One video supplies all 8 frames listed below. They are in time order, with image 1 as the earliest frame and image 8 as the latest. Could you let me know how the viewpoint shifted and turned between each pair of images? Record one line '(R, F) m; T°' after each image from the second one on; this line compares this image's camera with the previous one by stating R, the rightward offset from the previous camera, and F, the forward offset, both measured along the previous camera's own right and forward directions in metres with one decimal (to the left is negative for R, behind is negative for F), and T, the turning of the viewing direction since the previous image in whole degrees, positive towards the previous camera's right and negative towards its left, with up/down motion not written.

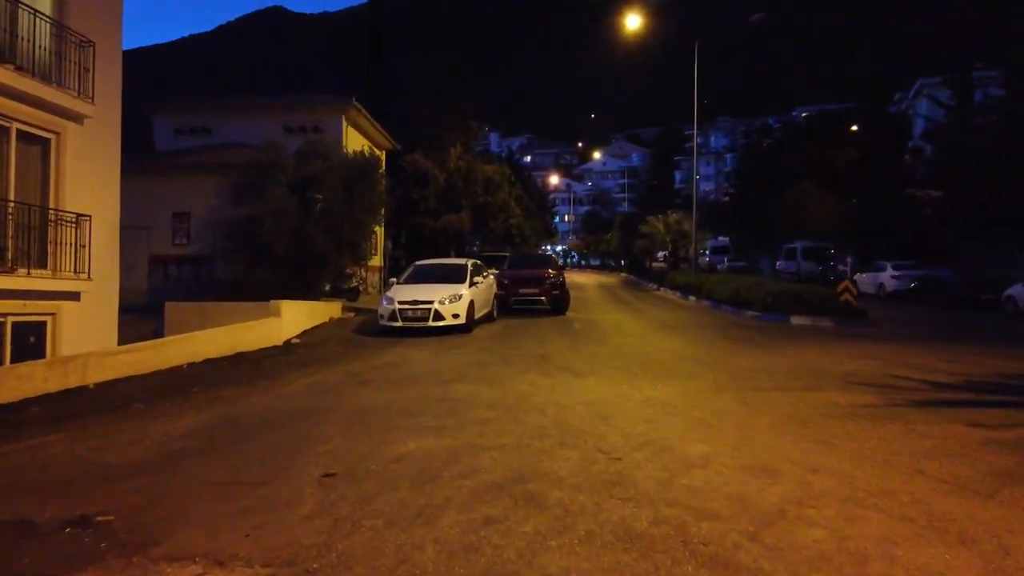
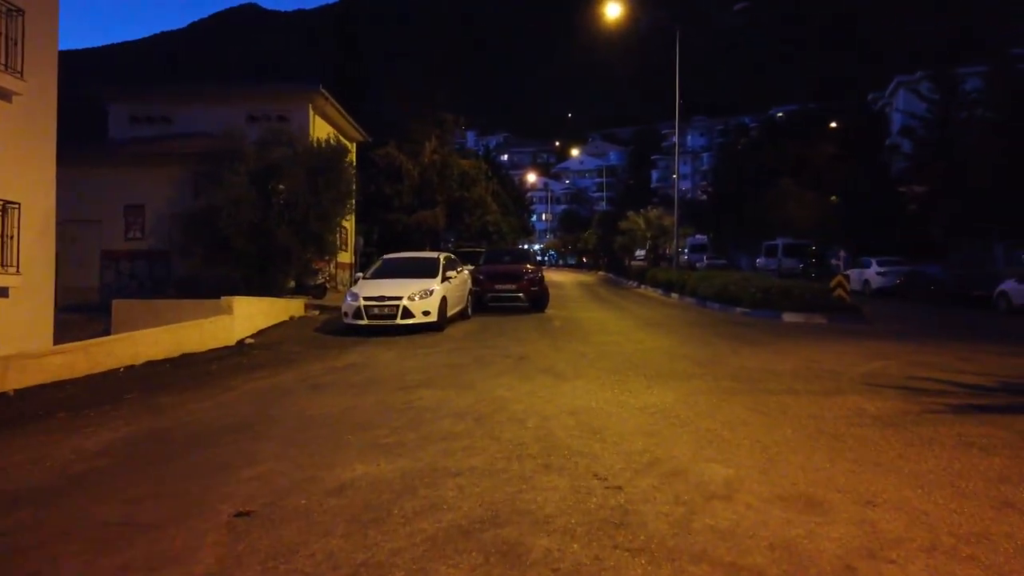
(0.0, +1.5) m; +2°
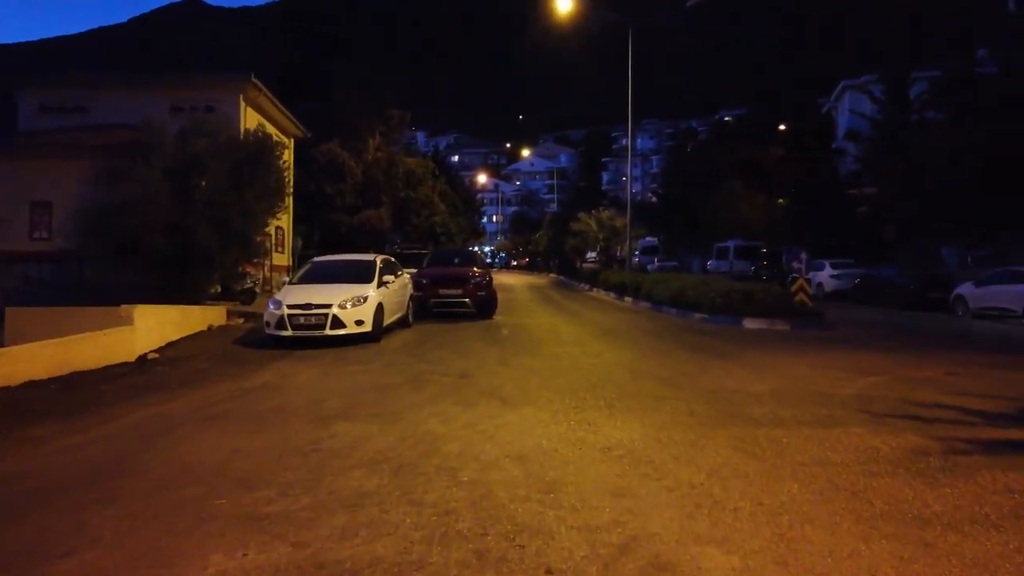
(+0.2, +1.8) m; +4°
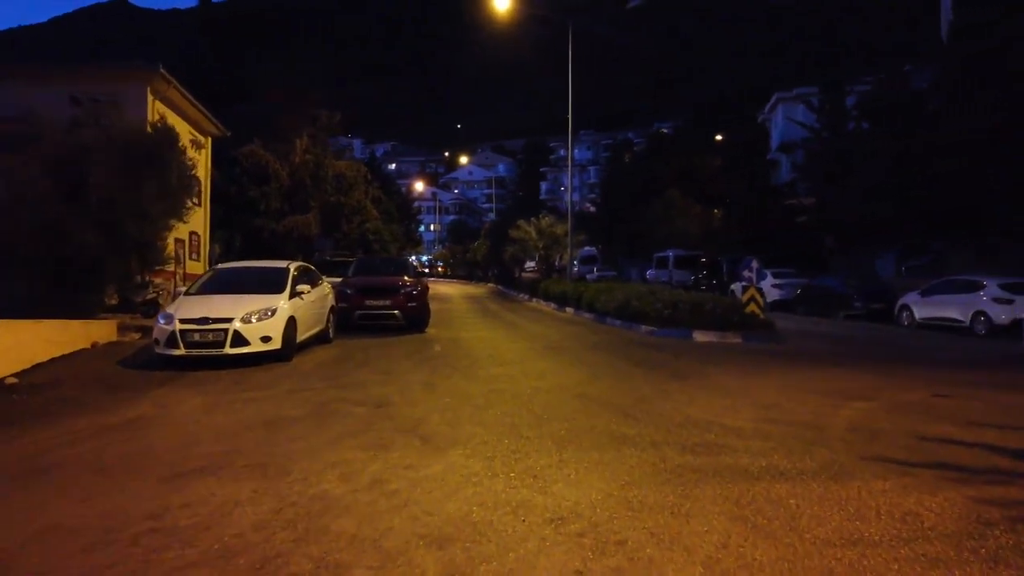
(+0.1, +1.9) m; +5°
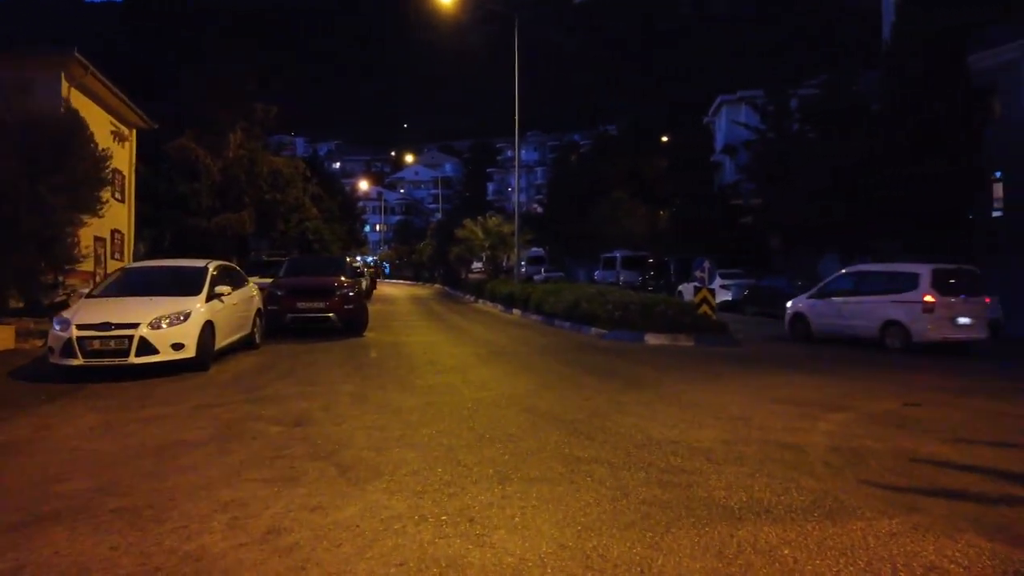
(+0.1, +1.2) m; +4°
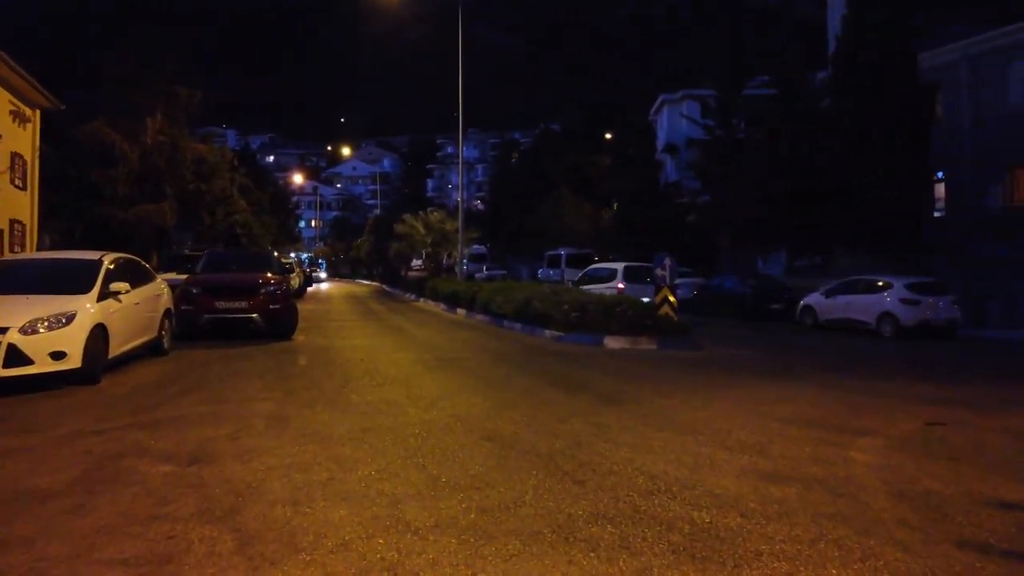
(-0.2, +1.8) m; +5°
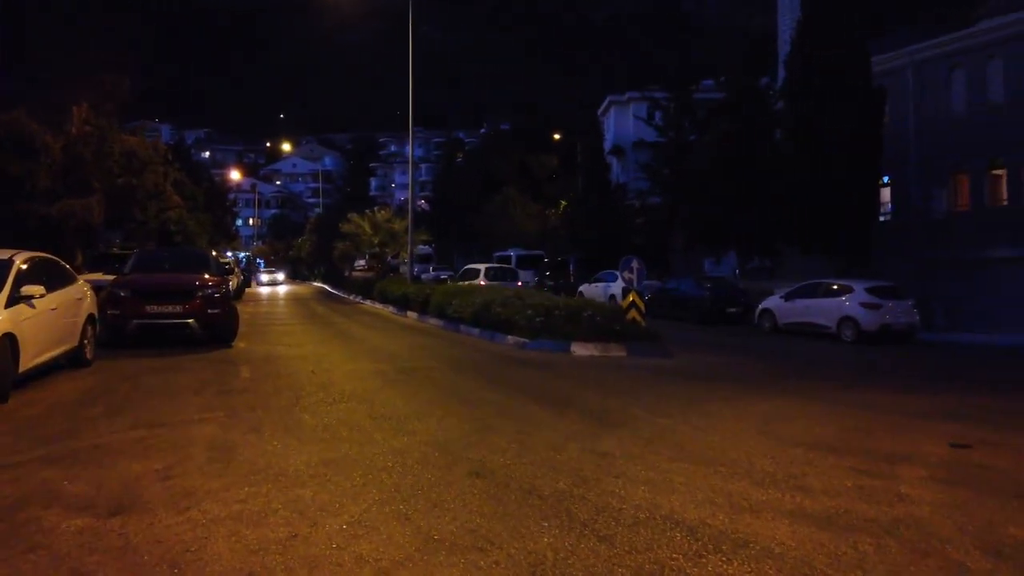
(-0.4, +1.1) m; +4°
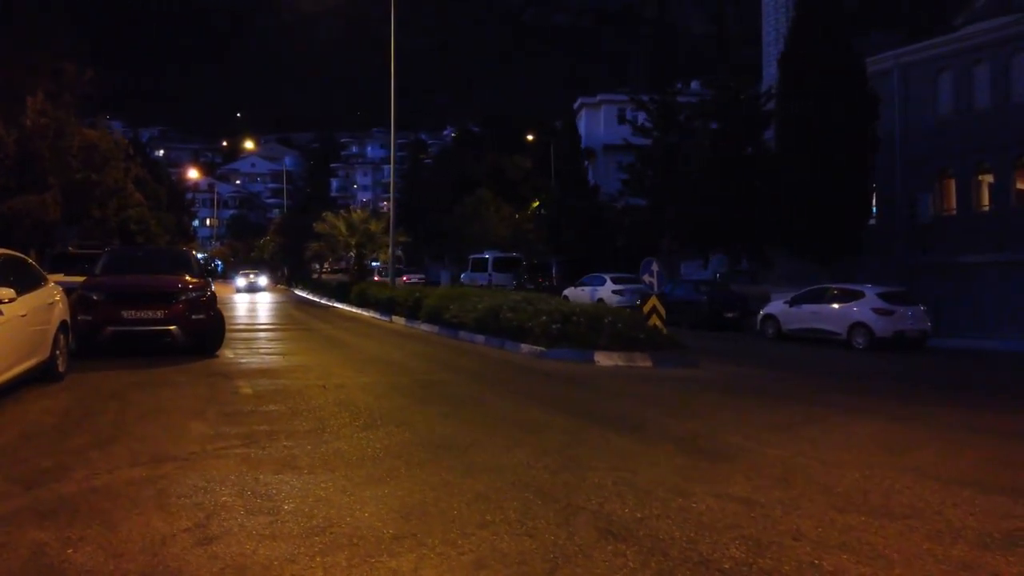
(-1.2, +1.4) m; +3°
